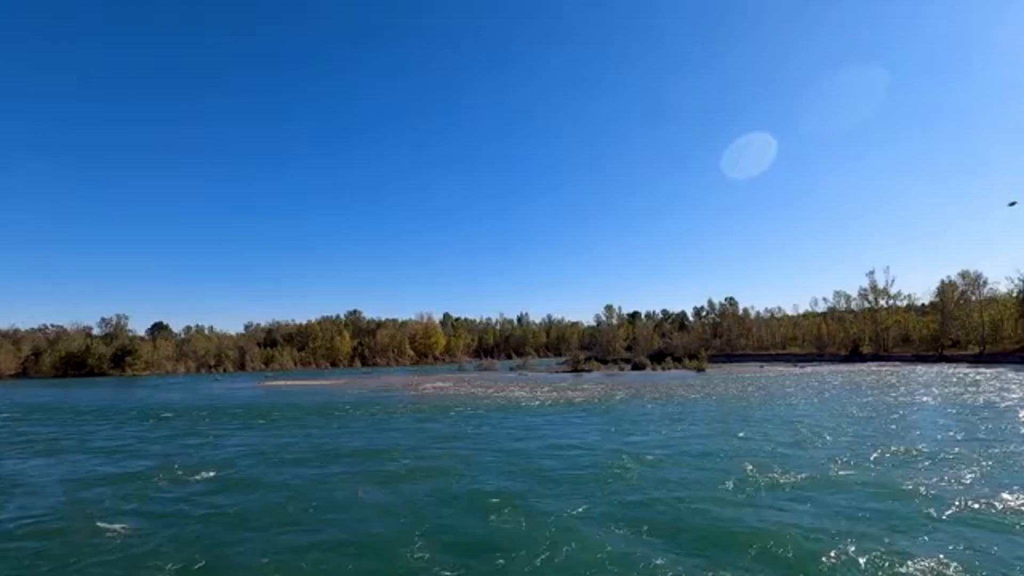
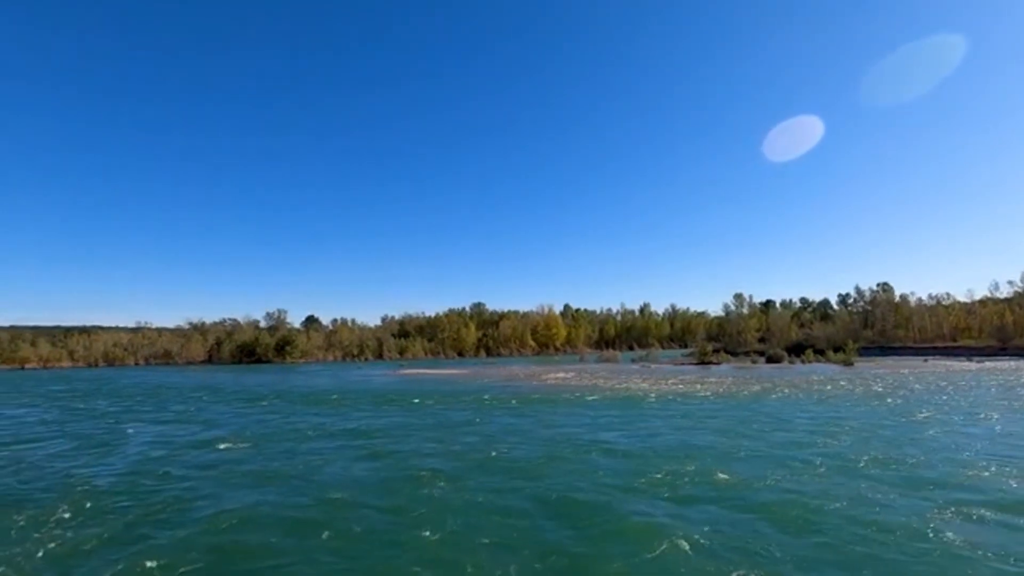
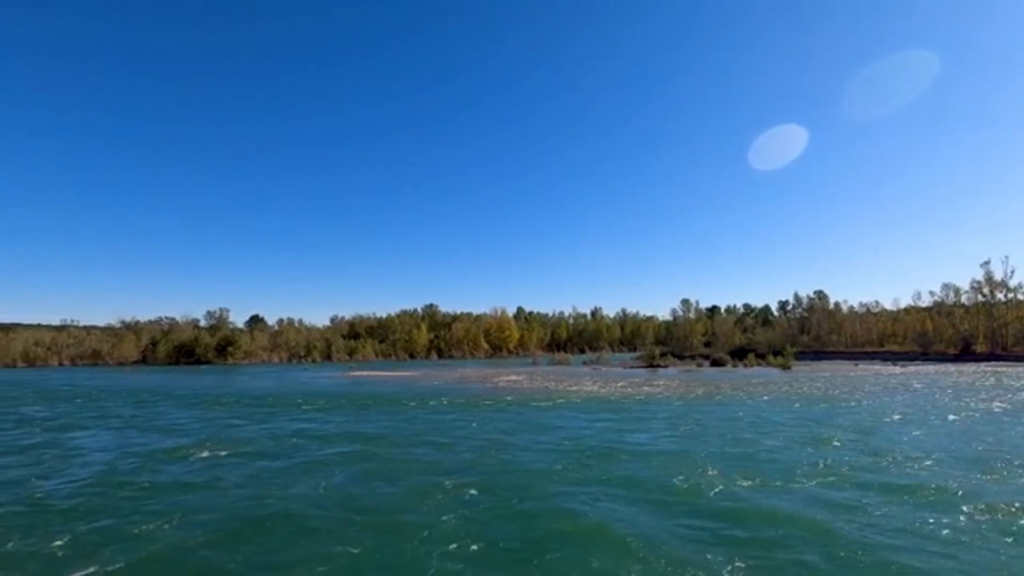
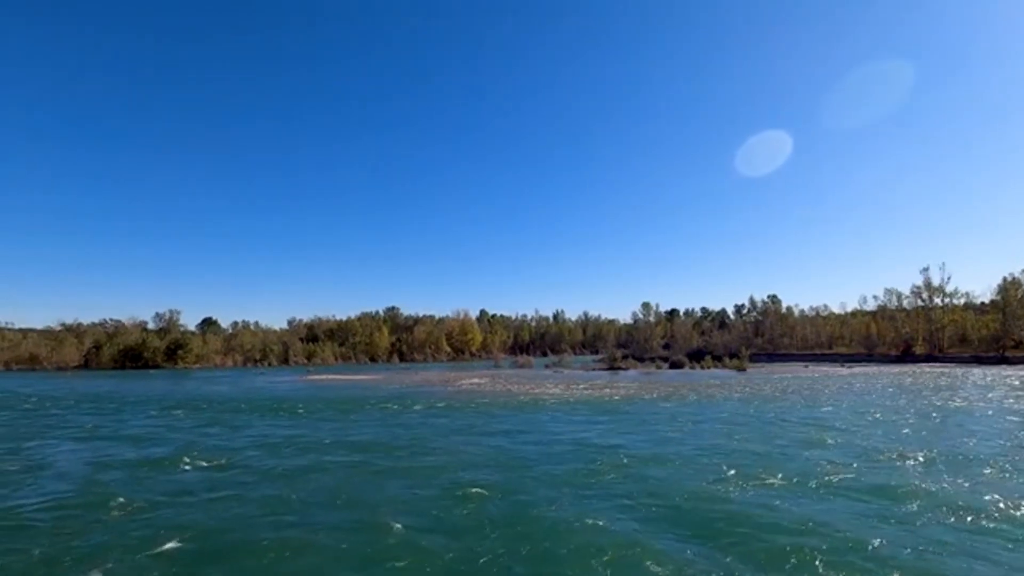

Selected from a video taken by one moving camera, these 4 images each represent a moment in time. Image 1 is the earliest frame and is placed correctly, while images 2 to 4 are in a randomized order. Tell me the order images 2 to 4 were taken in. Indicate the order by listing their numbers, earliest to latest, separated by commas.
4, 3, 2
